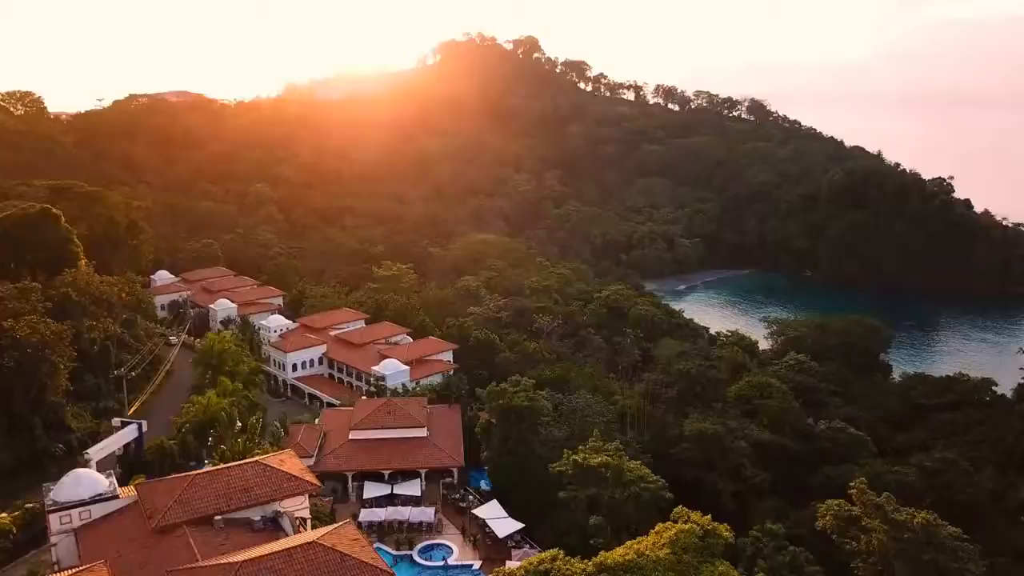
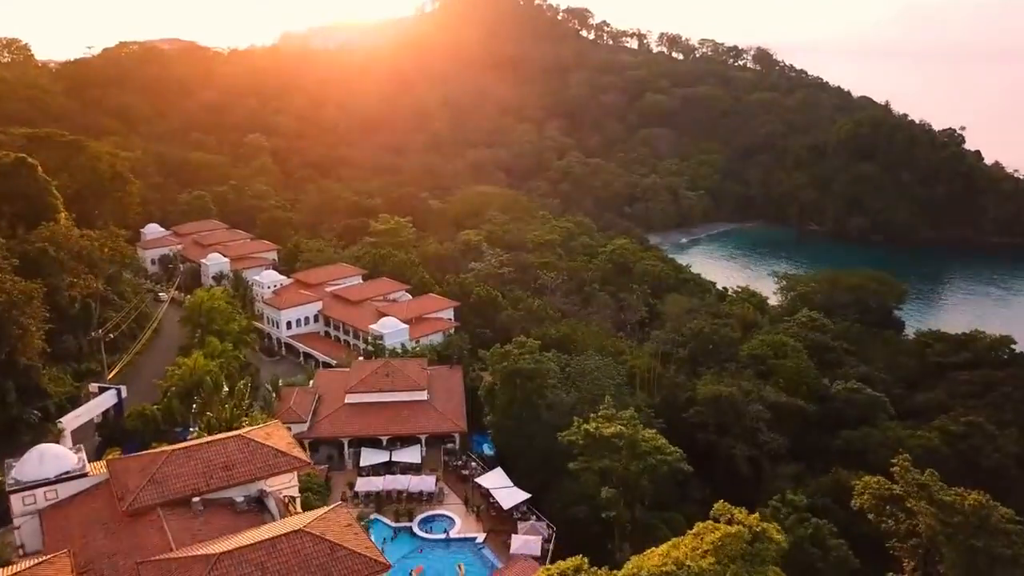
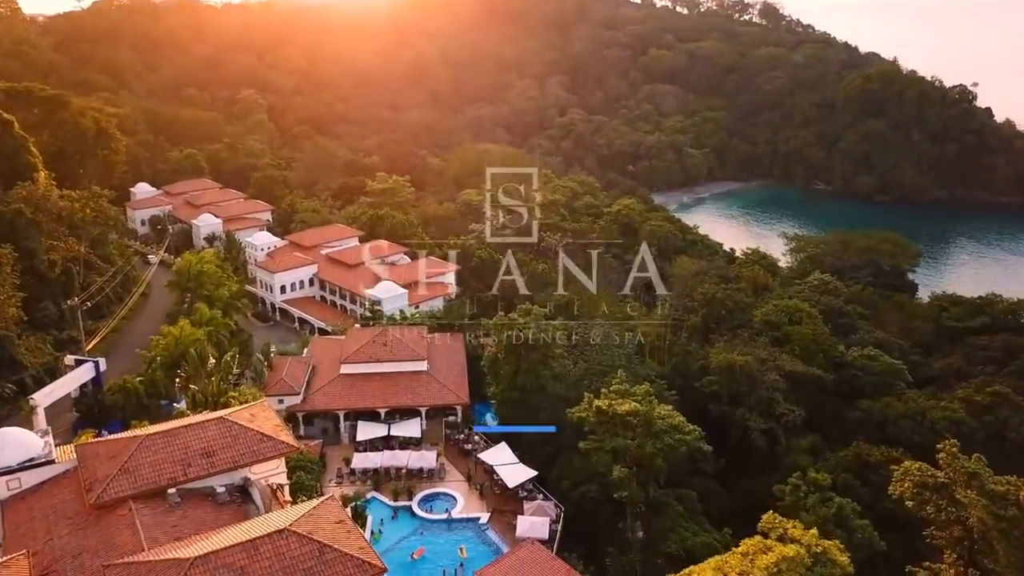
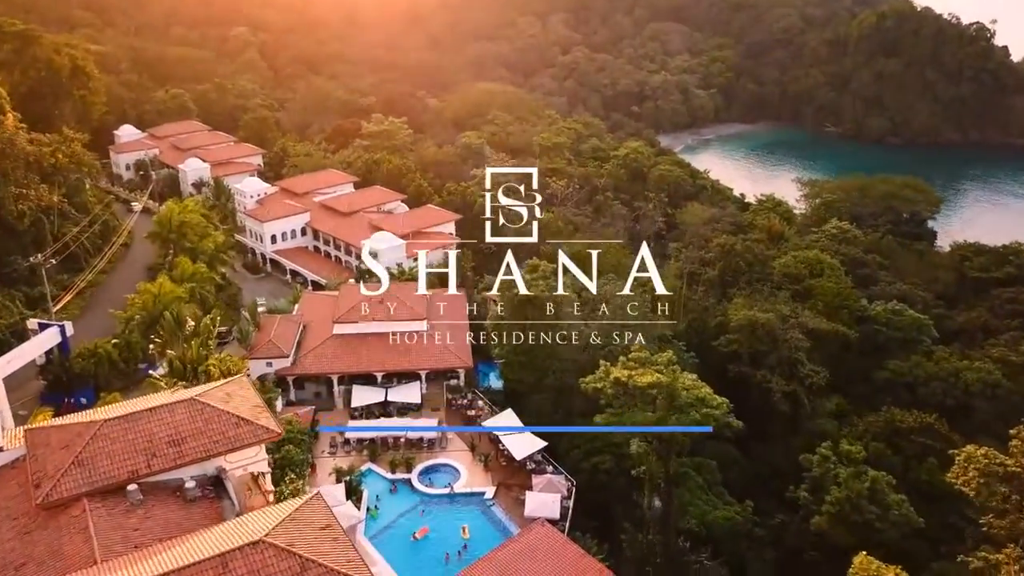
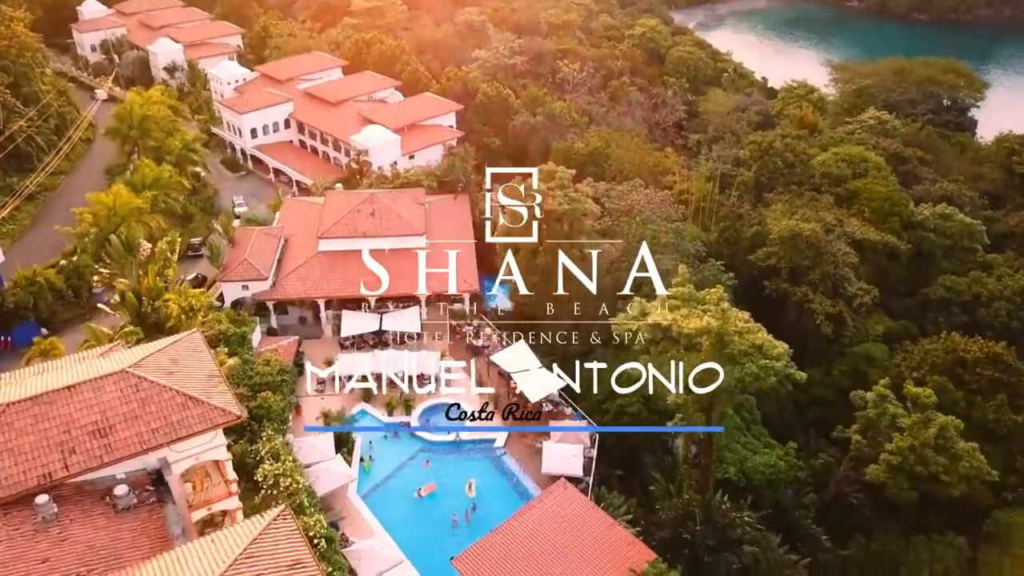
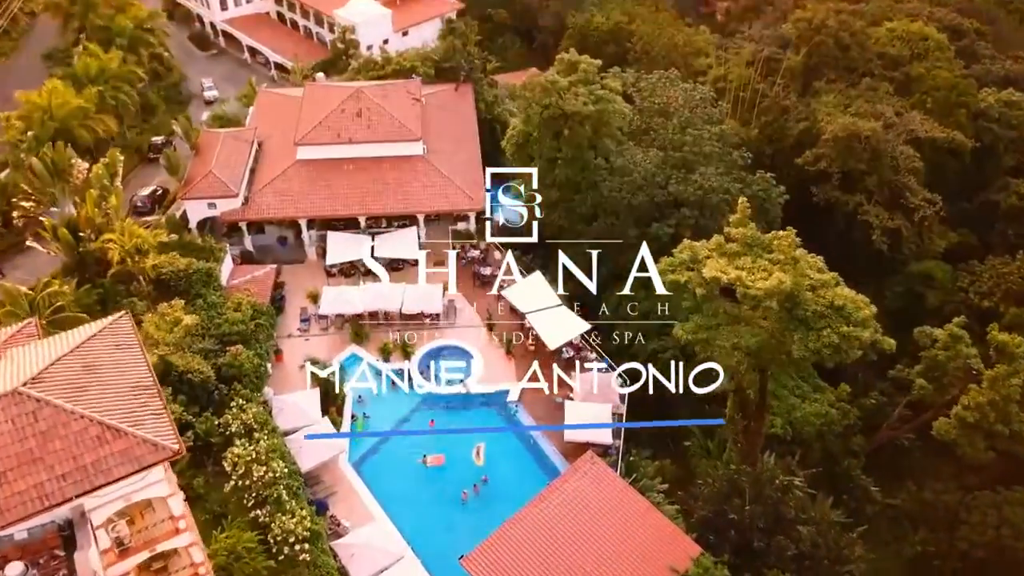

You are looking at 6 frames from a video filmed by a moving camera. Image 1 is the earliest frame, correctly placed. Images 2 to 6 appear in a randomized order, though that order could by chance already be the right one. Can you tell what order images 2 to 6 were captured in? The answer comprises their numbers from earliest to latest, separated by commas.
2, 3, 4, 5, 6
